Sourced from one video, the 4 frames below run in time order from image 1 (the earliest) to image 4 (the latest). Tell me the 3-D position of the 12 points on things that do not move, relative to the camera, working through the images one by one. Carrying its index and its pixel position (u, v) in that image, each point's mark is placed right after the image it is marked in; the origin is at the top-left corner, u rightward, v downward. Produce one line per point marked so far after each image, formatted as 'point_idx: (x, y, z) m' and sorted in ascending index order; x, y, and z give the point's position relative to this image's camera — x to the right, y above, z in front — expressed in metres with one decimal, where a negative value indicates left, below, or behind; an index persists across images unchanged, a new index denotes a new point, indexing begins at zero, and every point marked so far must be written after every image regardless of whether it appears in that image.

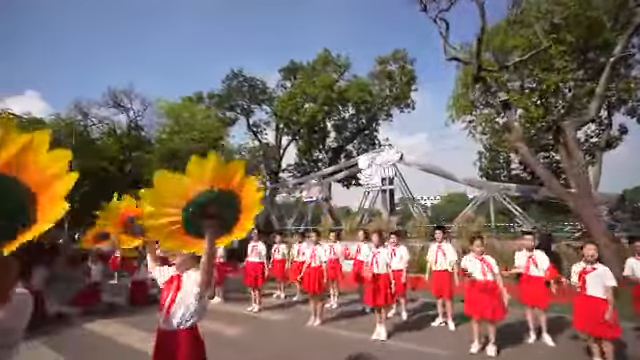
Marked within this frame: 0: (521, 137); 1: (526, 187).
0: (+3.8, +0.8, +10.9) m
1: (+5.8, -0.2, +16.4) m
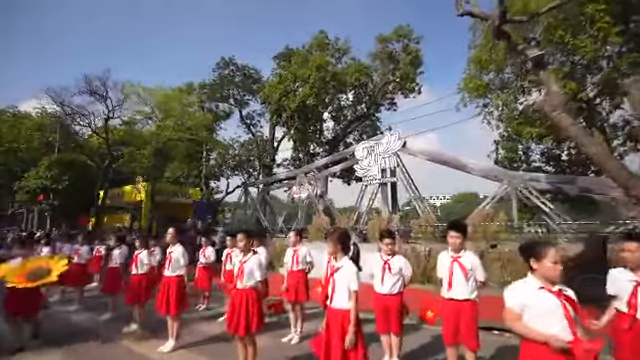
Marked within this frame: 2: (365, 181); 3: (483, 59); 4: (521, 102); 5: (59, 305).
0: (+3.4, +1.1, +8.1) m
1: (+5.5, +0.1, +13.6) m
2: (+1.4, 0.0, +17.5) m
3: (+5.3, +3.9, +19.1) m
4: (+6.4, +2.5, +18.7) m
5: (-3.9, -1.9, +8.6) m
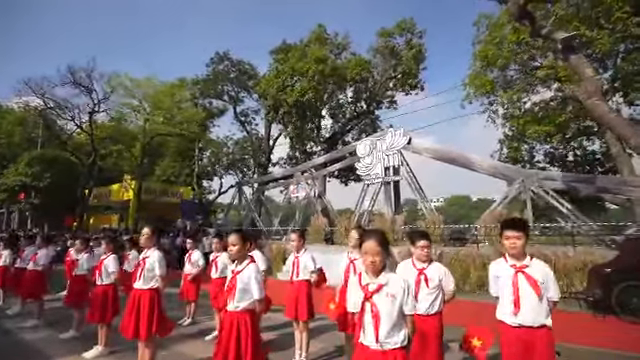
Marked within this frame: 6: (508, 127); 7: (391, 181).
0: (+3.5, +1.1, +7.2) m
1: (+5.5, +0.1, +12.7) m
2: (+1.3, 0.0, +16.6) m
3: (+5.3, +3.9, +18.2) m
4: (+6.4, +2.5, +17.9) m
5: (-3.9, -1.8, +7.6) m
6: (+6.3, +1.8, +19.5) m
7: (+2.0, 0.0, +16.0) m
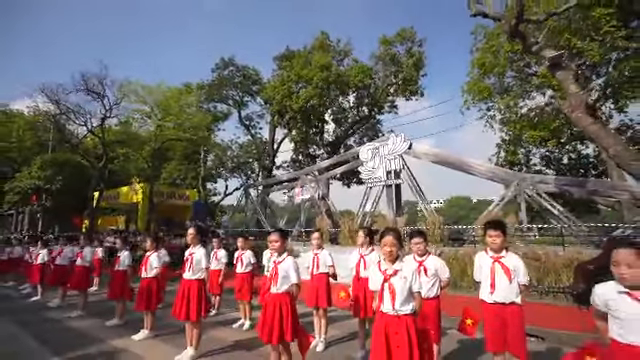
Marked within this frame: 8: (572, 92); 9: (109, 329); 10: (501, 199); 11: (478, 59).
0: (+3.6, +1.0, +8.0) m
1: (+5.6, 0.0, +13.5) m
2: (+1.5, -0.1, +17.4) m
3: (+5.4, +3.8, +19.0) m
4: (+6.5, +2.4, +18.6) m
5: (-3.7, -1.9, +8.4) m
6: (+6.4, +1.7, +20.3) m
7: (+2.1, -0.1, +16.7) m
8: (+3.5, +1.2, +8.0) m
9: (-2.3, -1.7, +6.5) m
10: (+4.4, -0.5, +14.2) m
11: (+5.2, +4.0, +19.3) m
